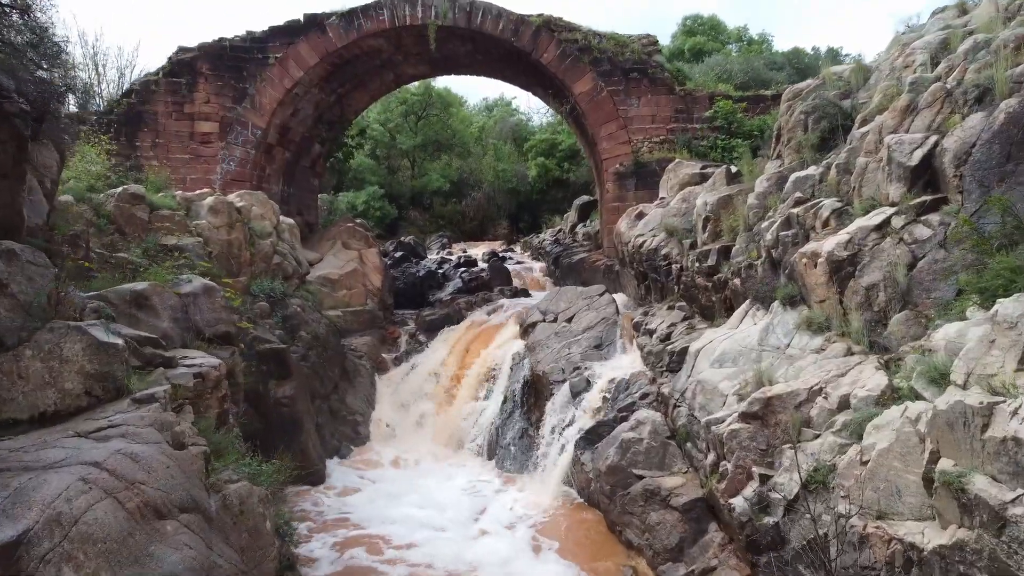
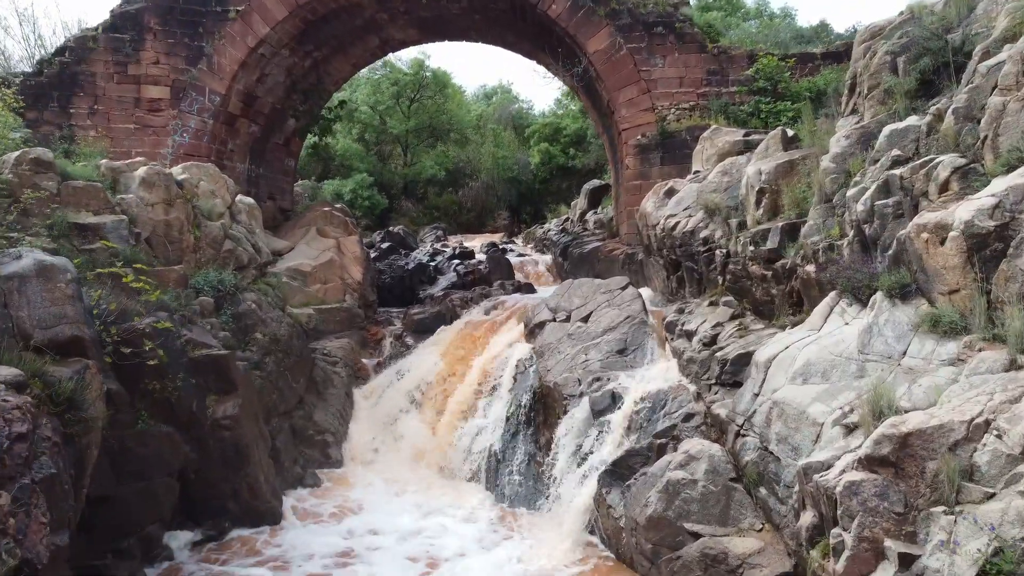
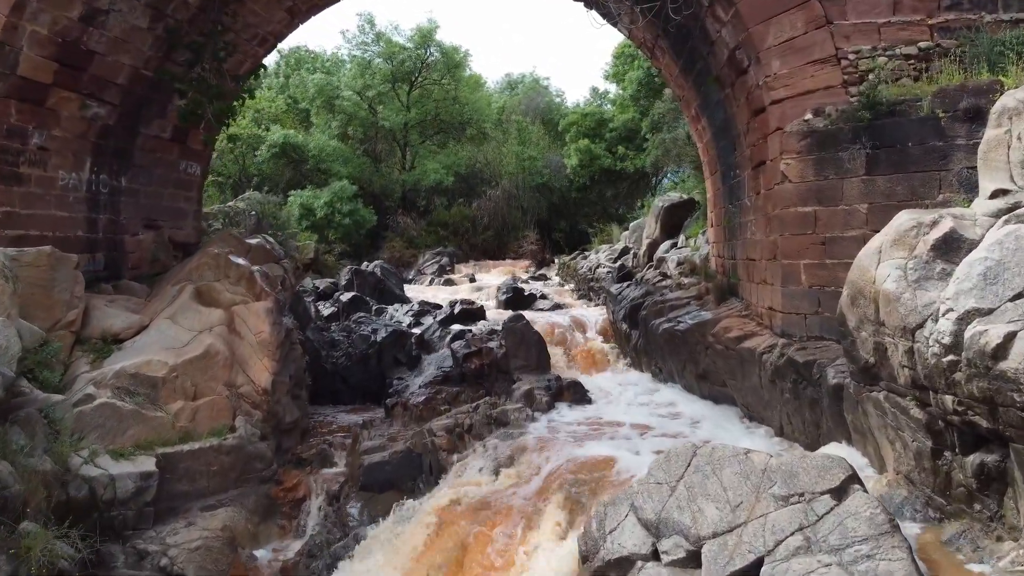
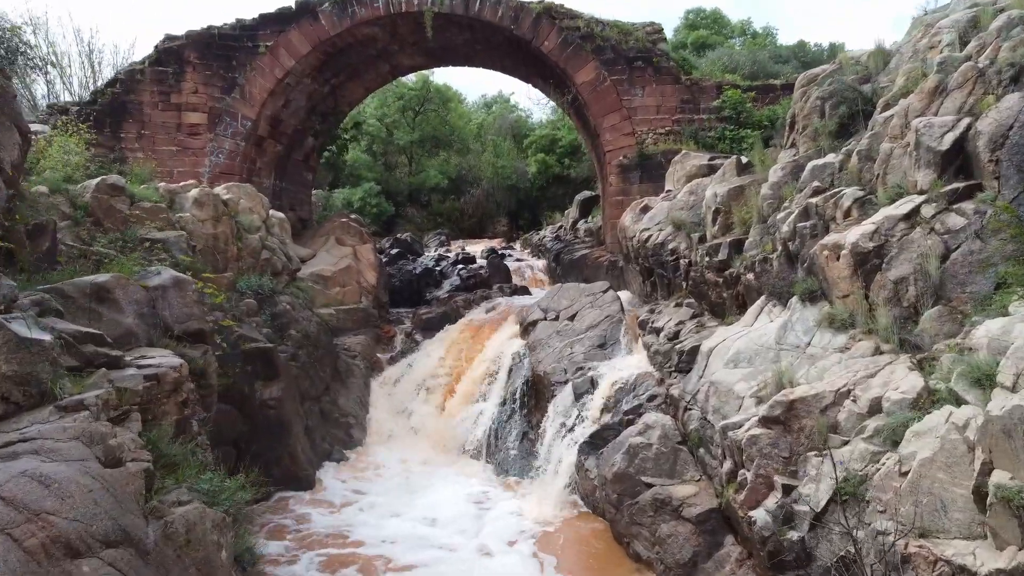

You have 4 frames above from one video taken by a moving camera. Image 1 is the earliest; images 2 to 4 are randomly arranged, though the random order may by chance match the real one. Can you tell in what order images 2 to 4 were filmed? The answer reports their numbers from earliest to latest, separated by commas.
4, 2, 3
